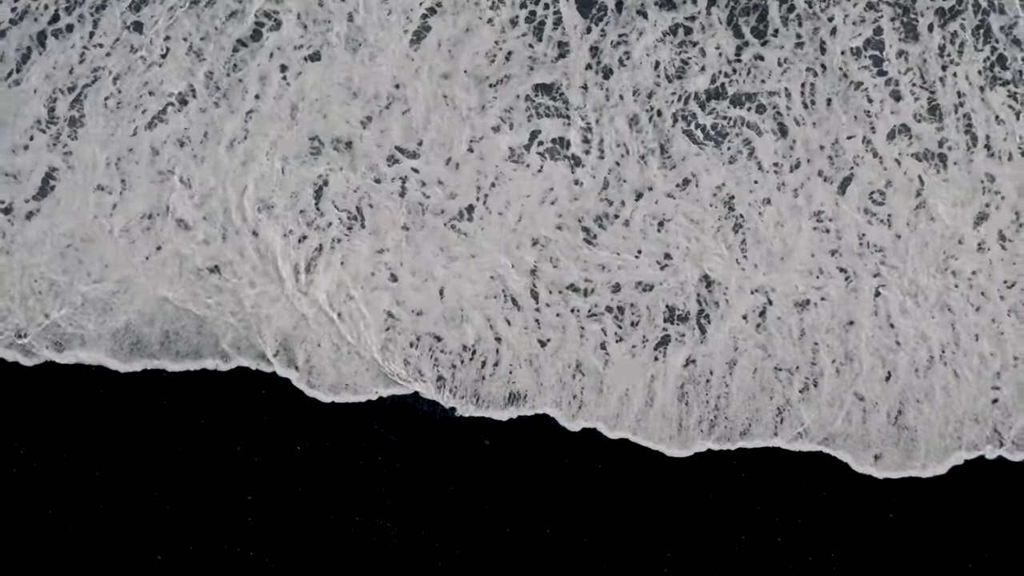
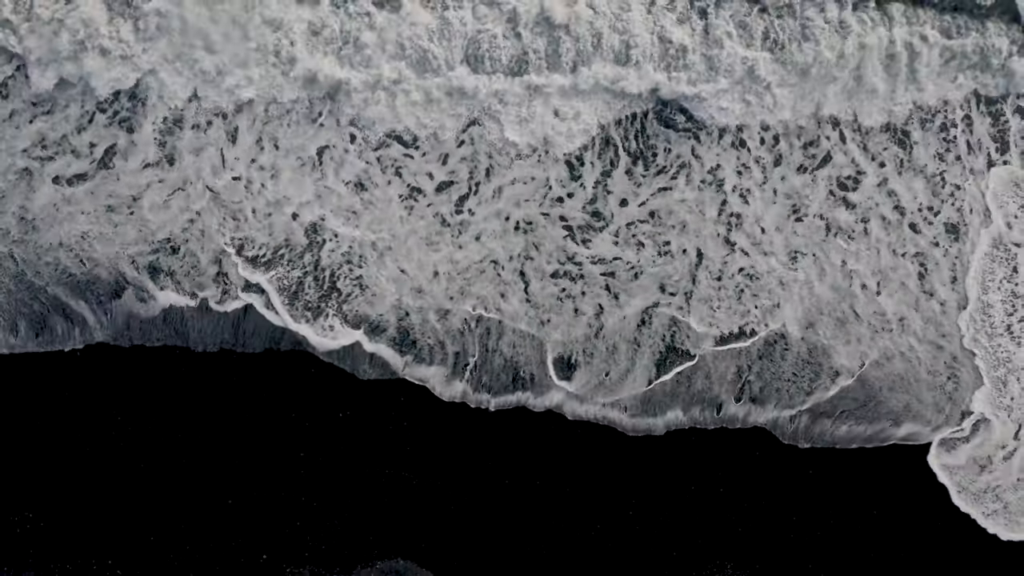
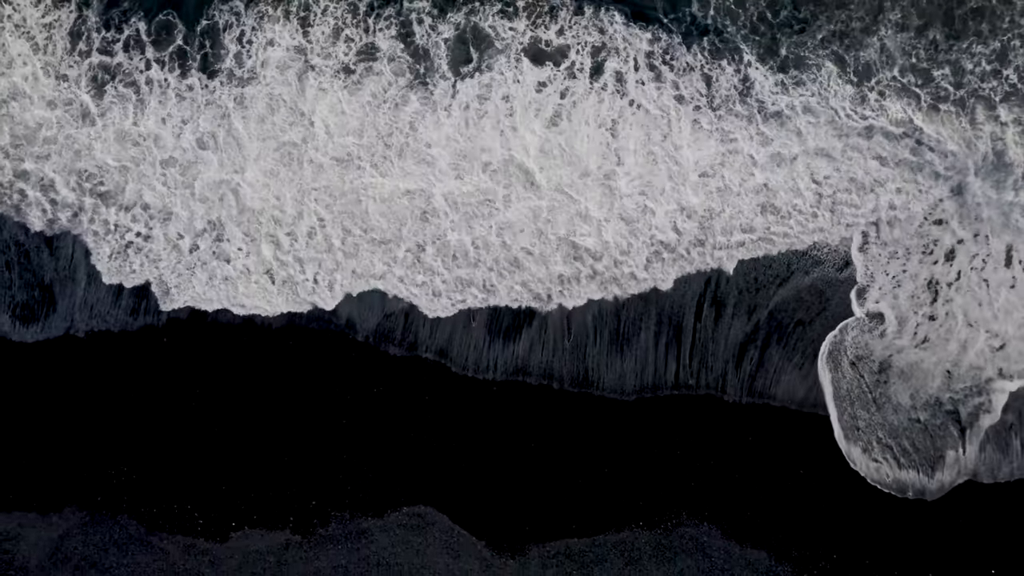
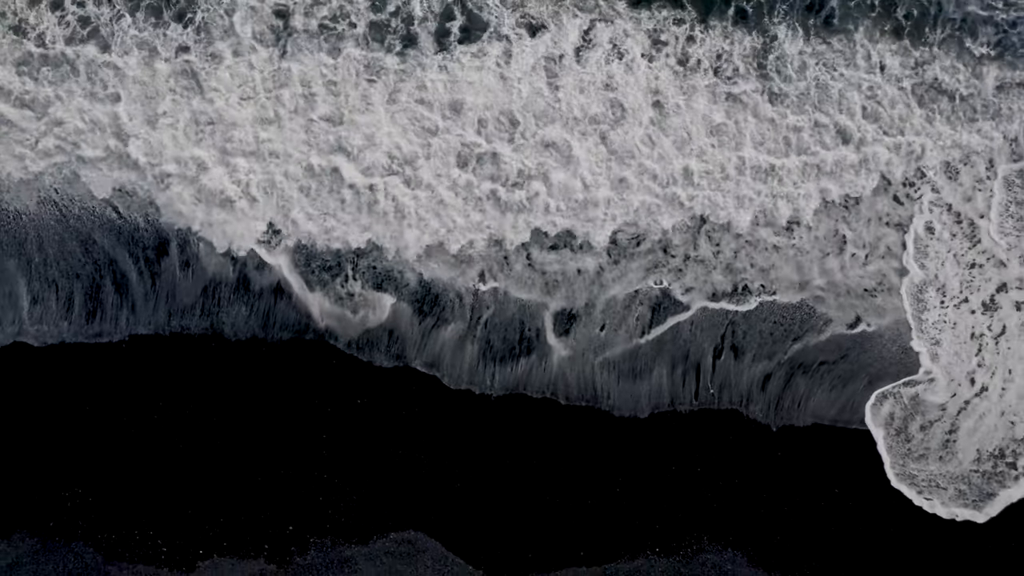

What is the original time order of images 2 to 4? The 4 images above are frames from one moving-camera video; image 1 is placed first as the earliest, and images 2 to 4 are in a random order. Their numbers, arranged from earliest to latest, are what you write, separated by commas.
2, 4, 3
